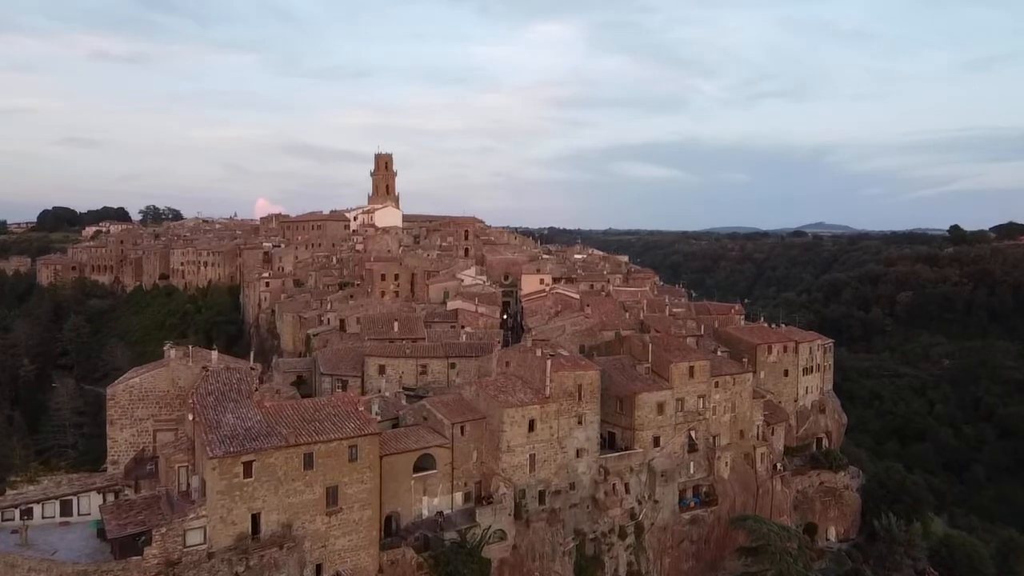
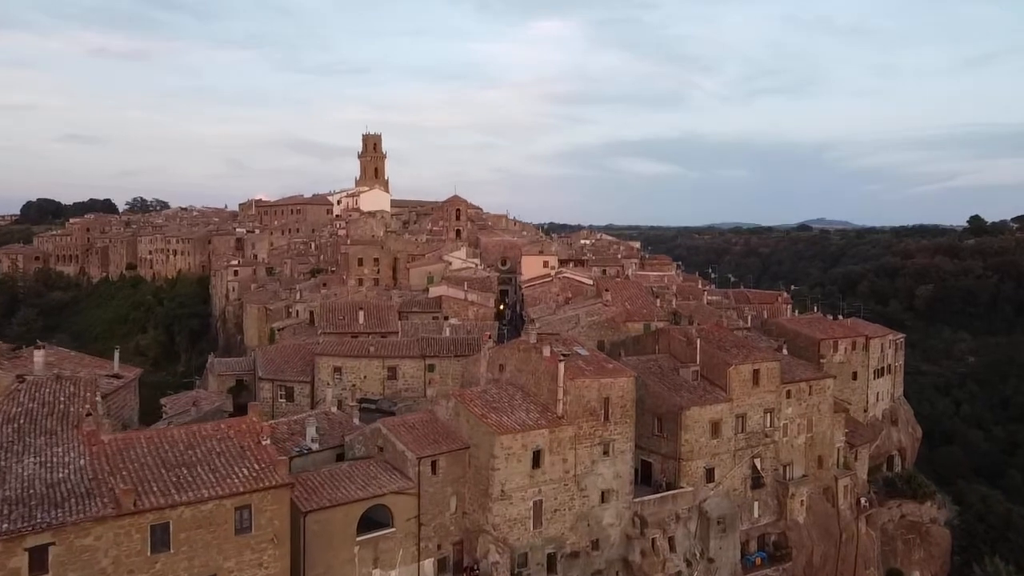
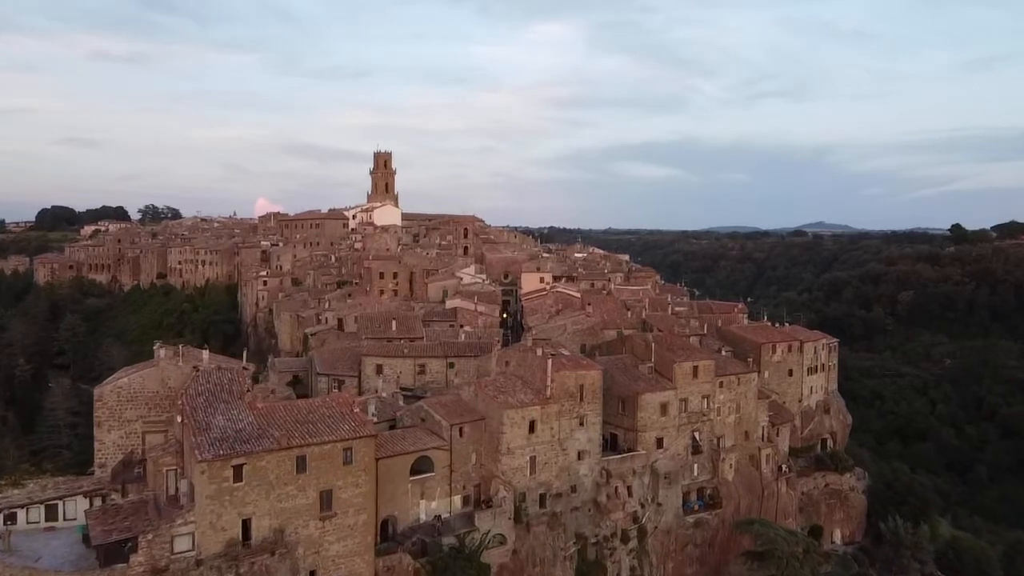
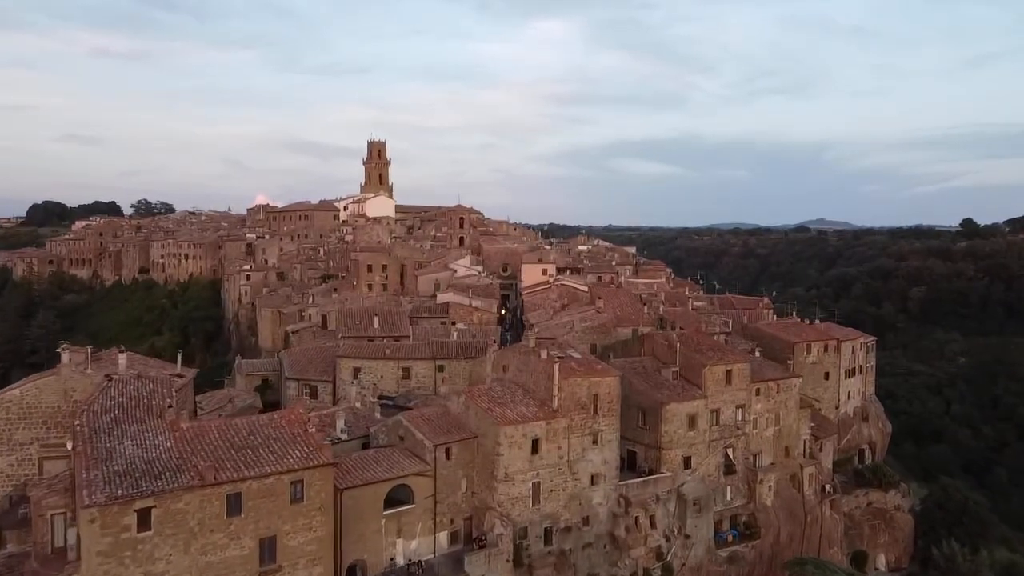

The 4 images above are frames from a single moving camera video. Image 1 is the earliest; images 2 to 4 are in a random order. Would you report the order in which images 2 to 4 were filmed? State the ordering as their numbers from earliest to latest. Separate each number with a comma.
3, 4, 2
